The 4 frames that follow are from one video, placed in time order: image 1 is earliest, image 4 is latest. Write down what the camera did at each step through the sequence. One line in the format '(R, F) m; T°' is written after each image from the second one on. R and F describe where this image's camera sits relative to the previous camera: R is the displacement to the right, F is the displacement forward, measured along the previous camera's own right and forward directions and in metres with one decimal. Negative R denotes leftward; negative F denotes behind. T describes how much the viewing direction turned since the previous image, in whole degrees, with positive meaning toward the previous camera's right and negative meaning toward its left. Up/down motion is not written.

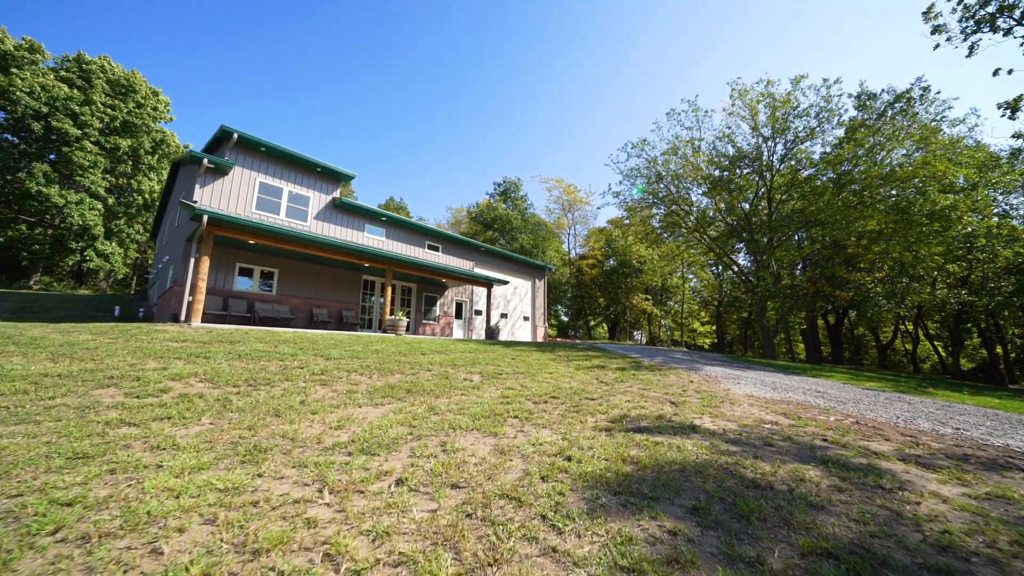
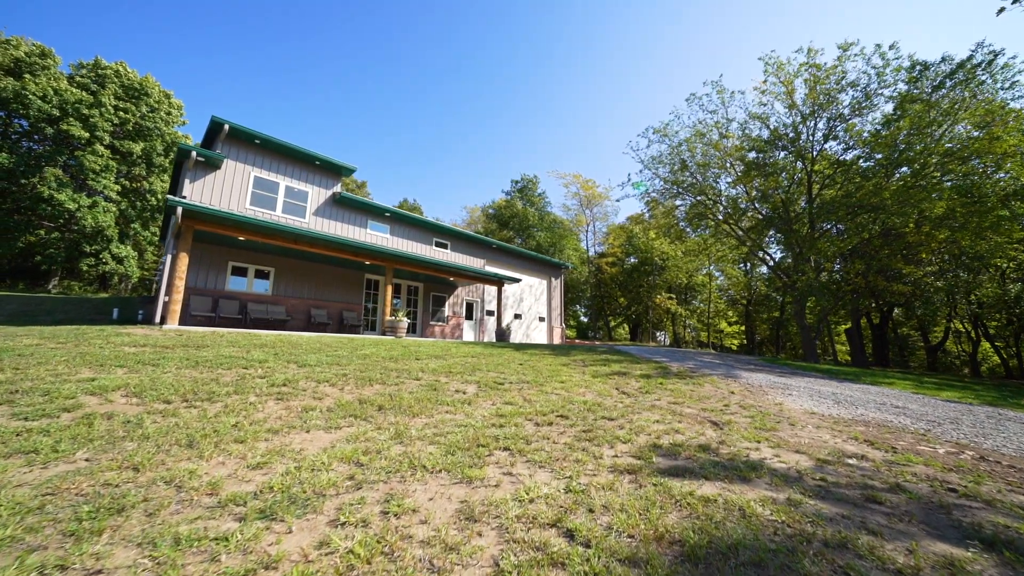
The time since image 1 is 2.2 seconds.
(+0.3, +1.0) m; -3°
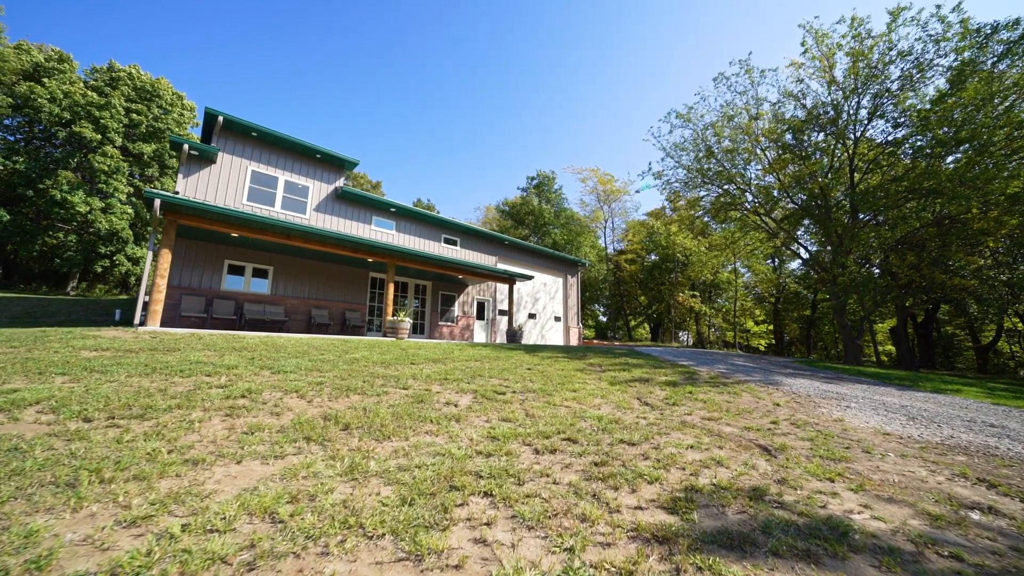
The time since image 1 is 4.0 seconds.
(+0.2, +0.8) m; -3°
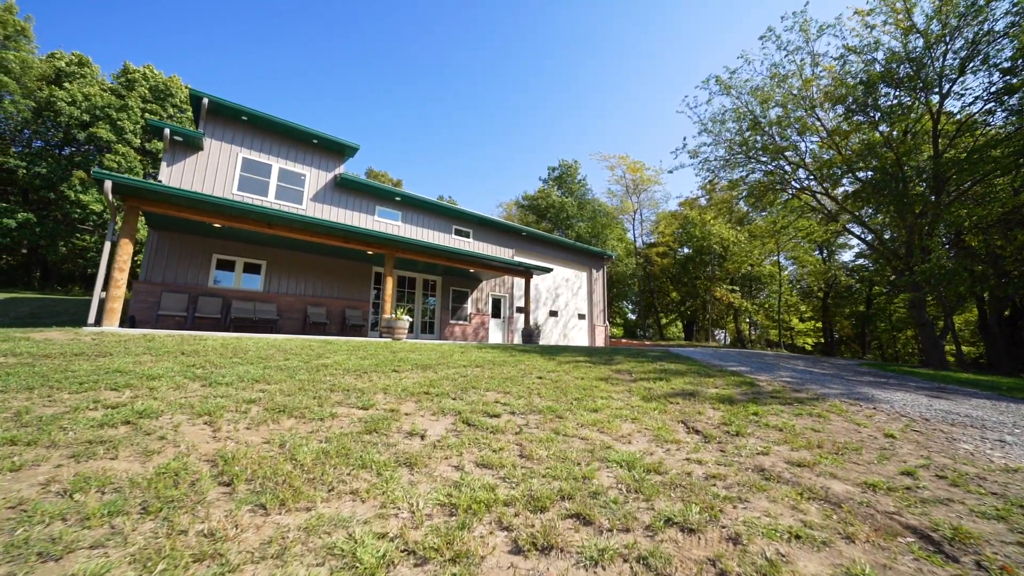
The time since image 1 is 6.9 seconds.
(+0.3, +1.3) m; -4°
